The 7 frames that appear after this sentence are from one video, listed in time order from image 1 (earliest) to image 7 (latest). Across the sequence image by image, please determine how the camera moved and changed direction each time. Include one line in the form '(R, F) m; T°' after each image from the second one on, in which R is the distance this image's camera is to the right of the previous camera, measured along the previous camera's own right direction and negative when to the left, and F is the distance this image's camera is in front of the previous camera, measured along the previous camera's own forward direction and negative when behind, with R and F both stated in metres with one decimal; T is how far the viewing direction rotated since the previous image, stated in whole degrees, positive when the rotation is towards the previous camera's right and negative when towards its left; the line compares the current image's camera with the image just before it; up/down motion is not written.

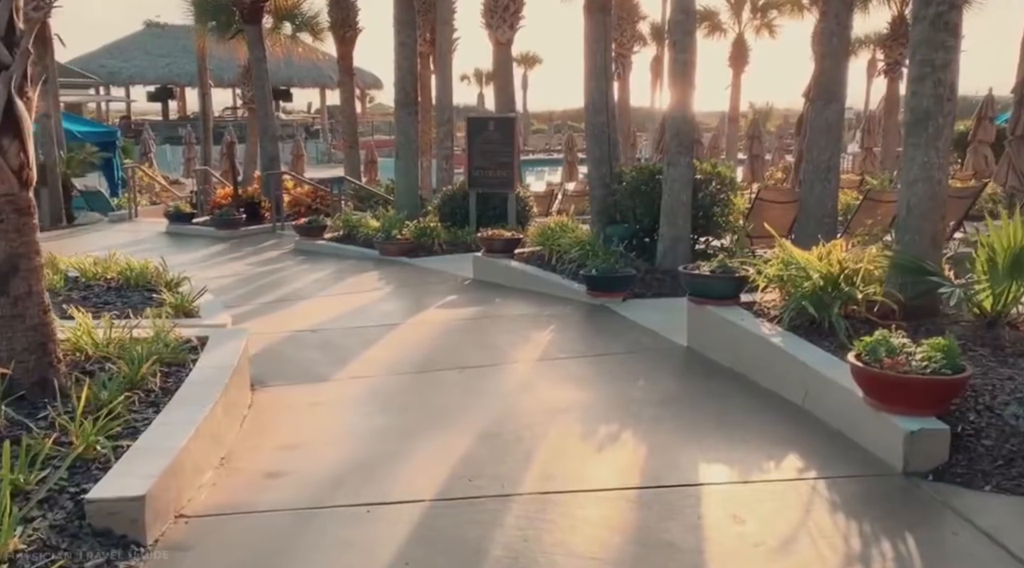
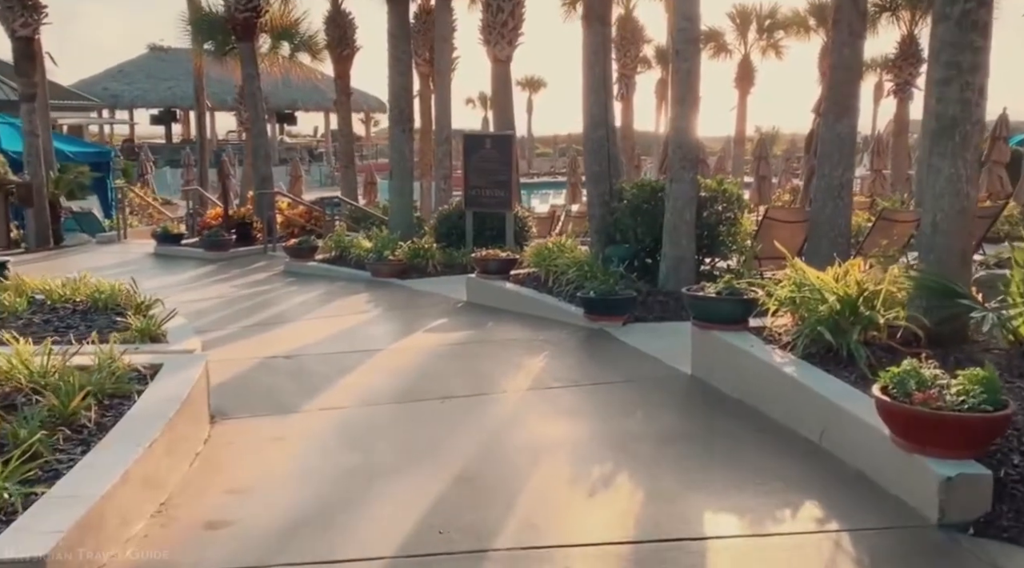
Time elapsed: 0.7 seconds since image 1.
(+0.1, +0.5) m; 0°
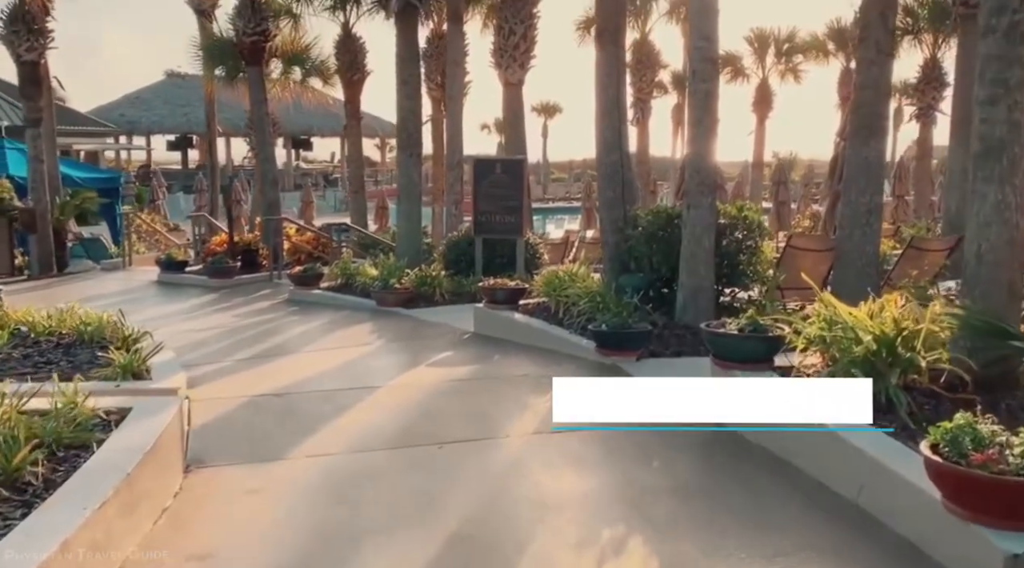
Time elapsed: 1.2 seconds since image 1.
(+0.1, +0.4) m; -1°
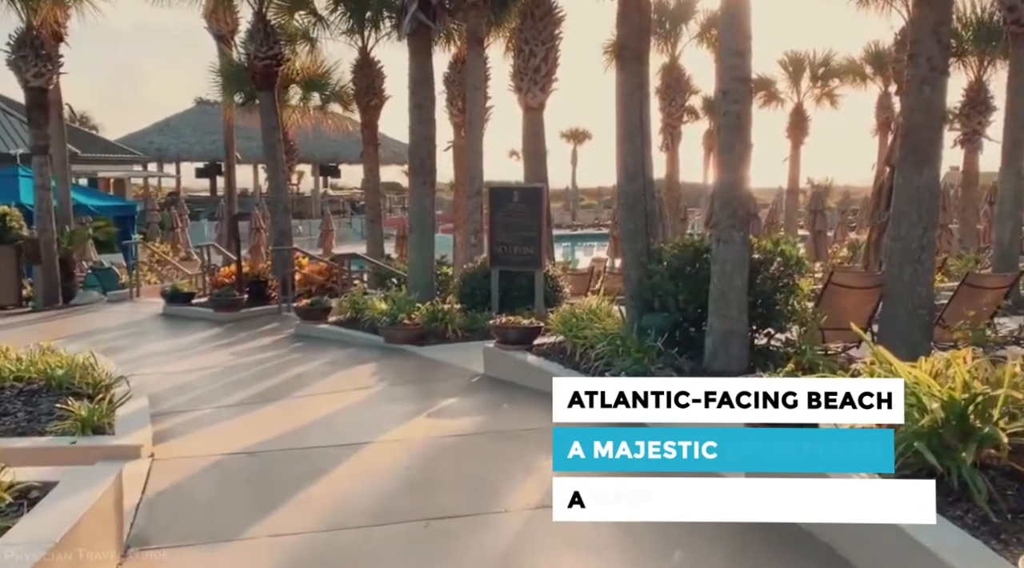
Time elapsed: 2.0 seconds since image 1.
(+0.2, +0.7) m; -2°
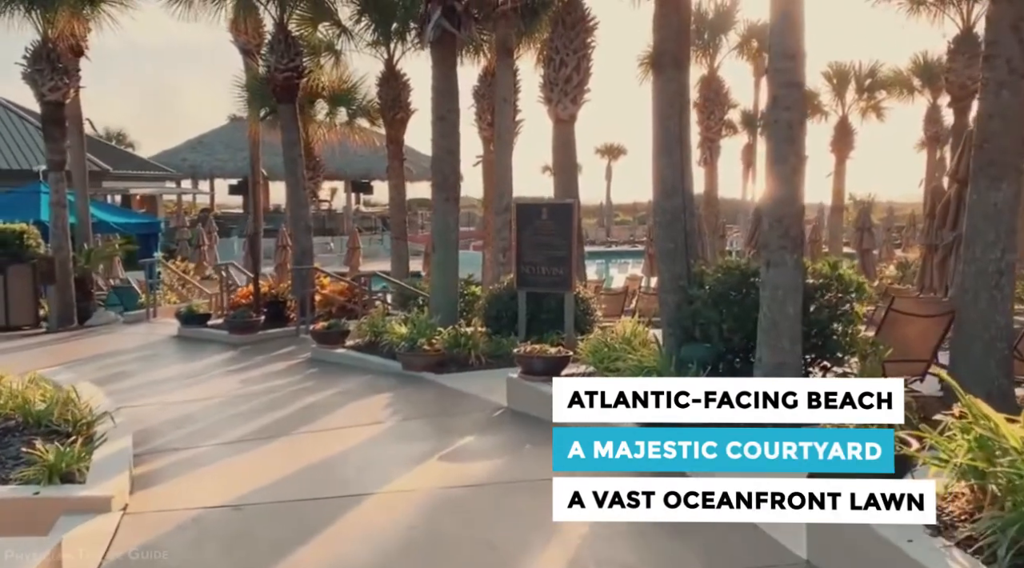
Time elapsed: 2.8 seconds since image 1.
(+0.1, +0.7) m; -2°
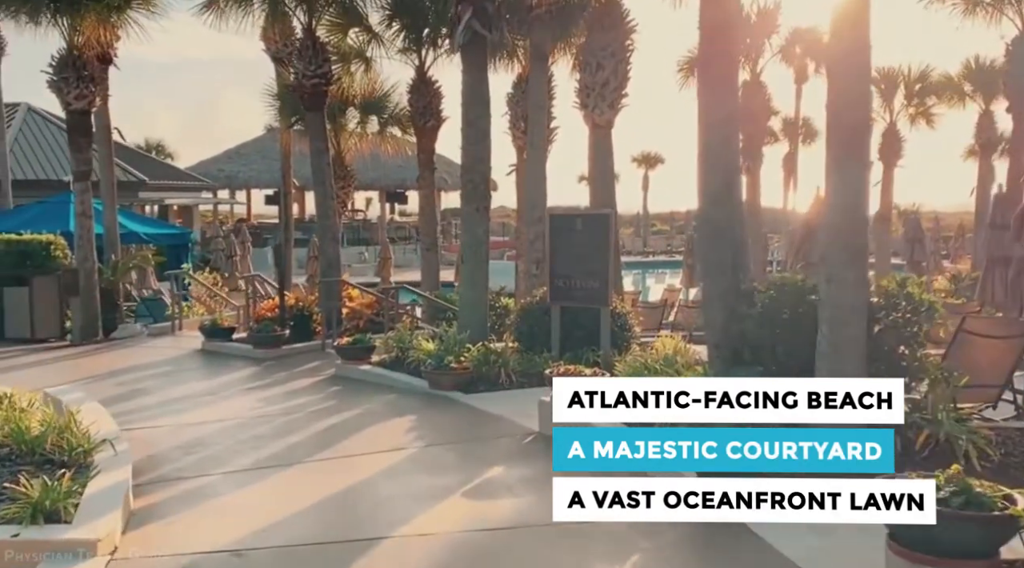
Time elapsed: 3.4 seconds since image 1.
(0.0, +0.5) m; -2°
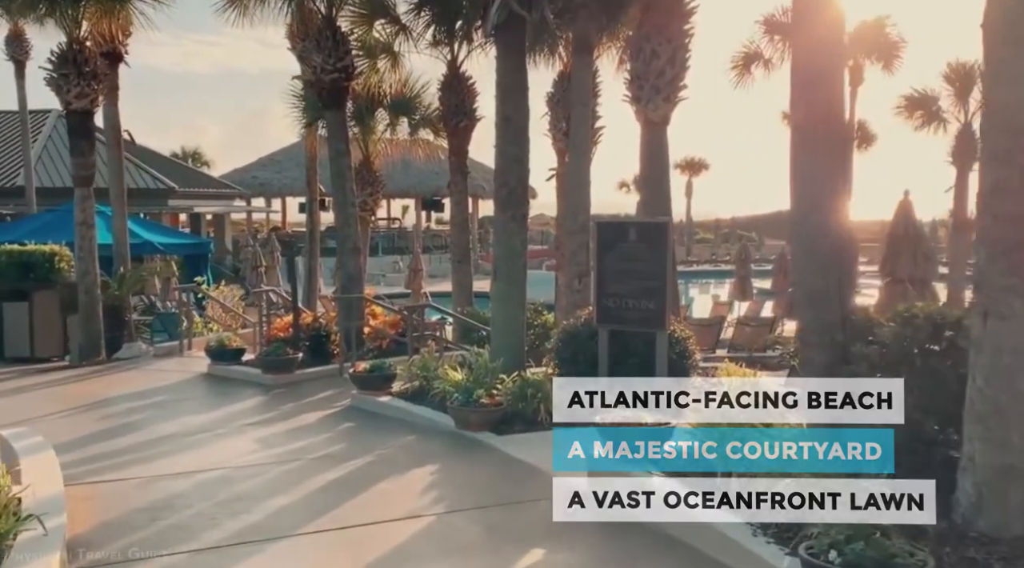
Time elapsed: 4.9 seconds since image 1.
(0.0, +1.3) m; -3°
